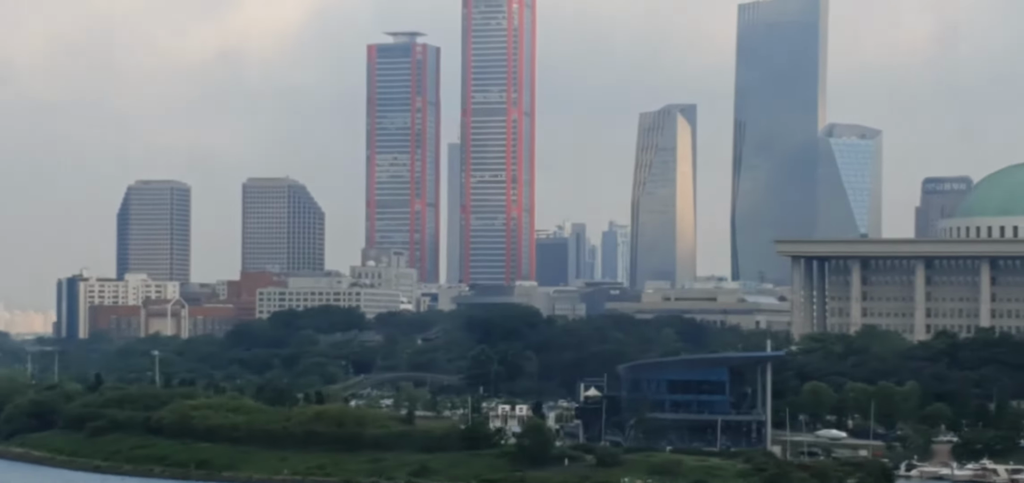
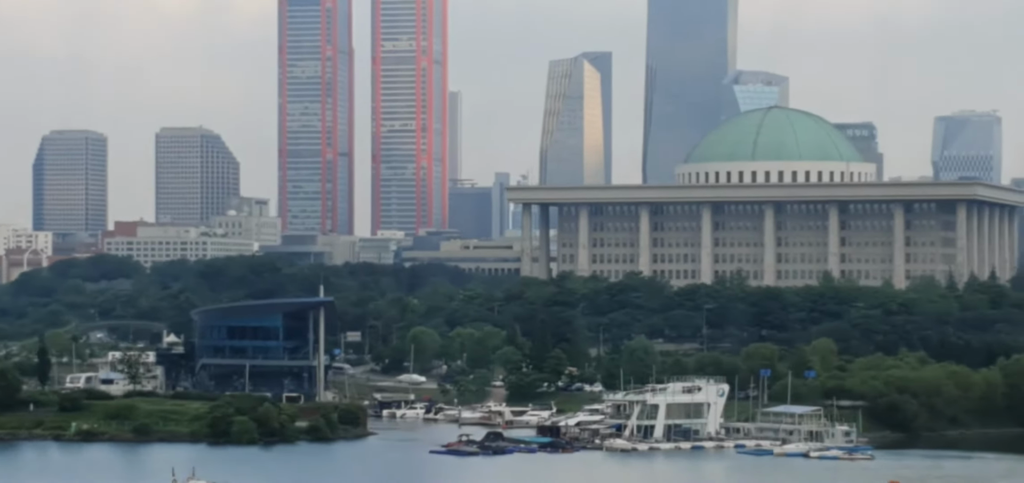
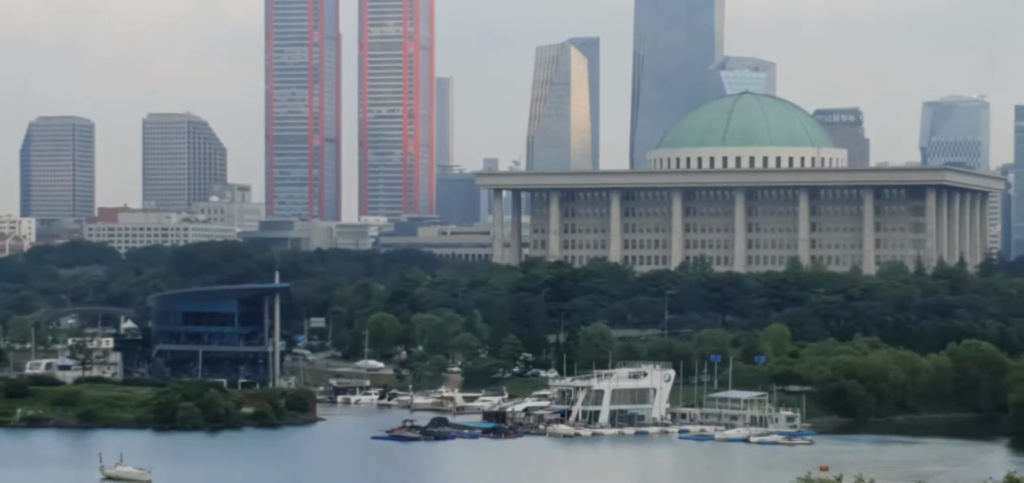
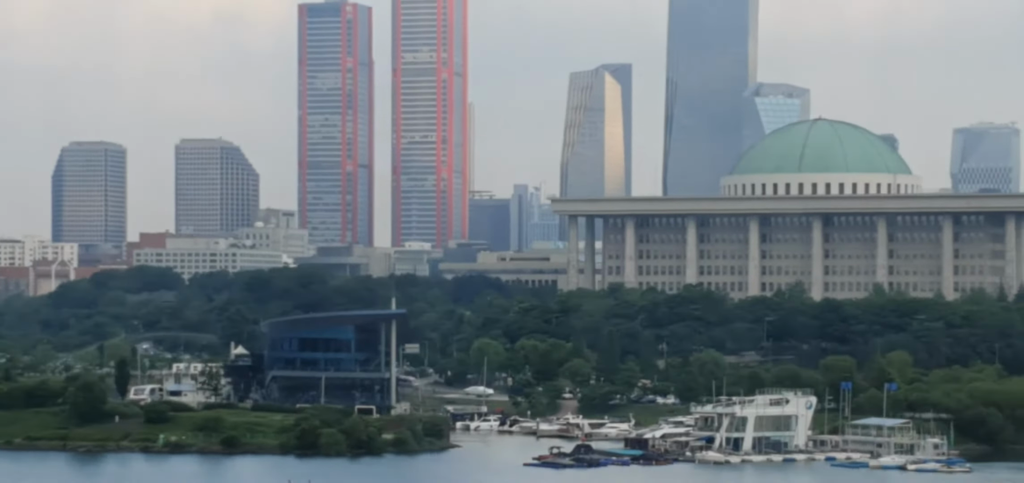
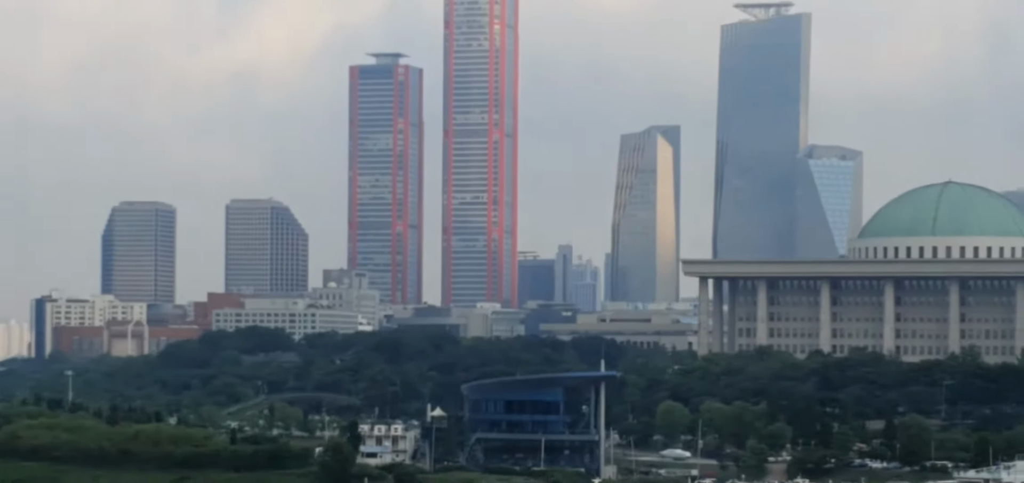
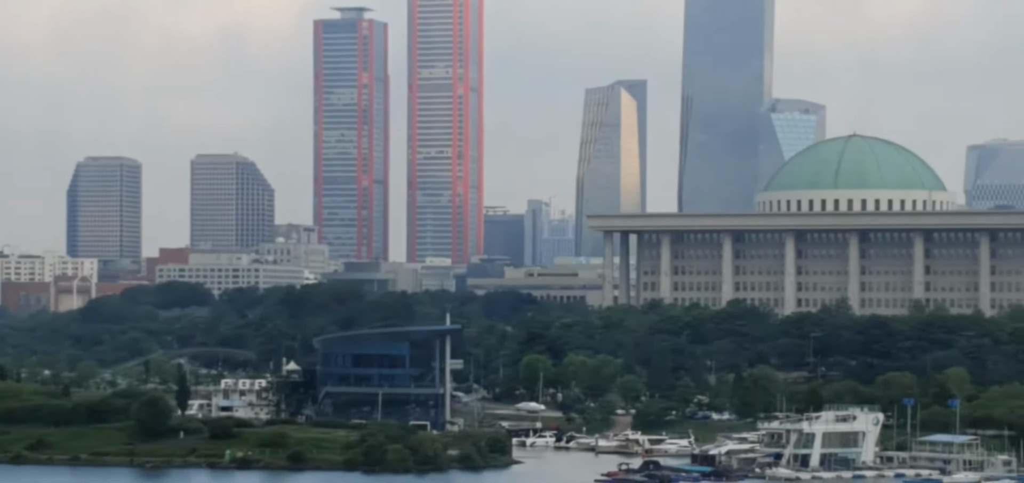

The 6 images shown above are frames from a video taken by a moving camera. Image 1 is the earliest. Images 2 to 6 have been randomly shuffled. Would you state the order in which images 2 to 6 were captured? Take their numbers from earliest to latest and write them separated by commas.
5, 6, 4, 2, 3
